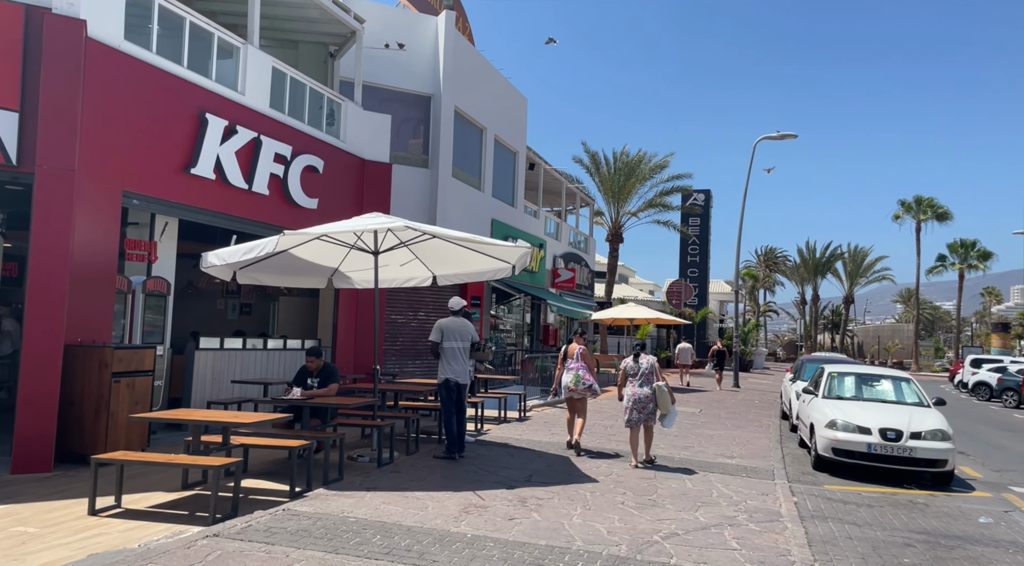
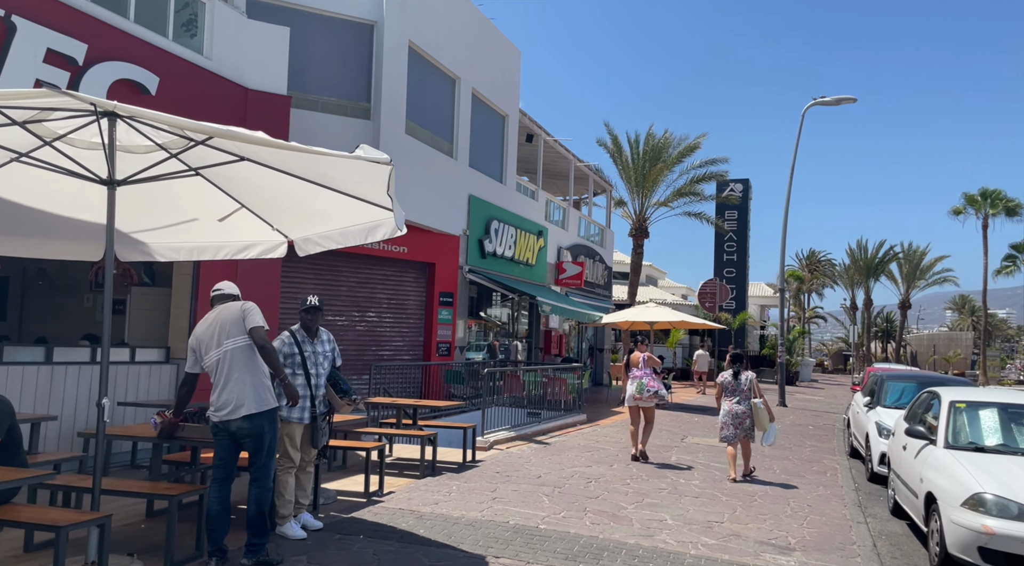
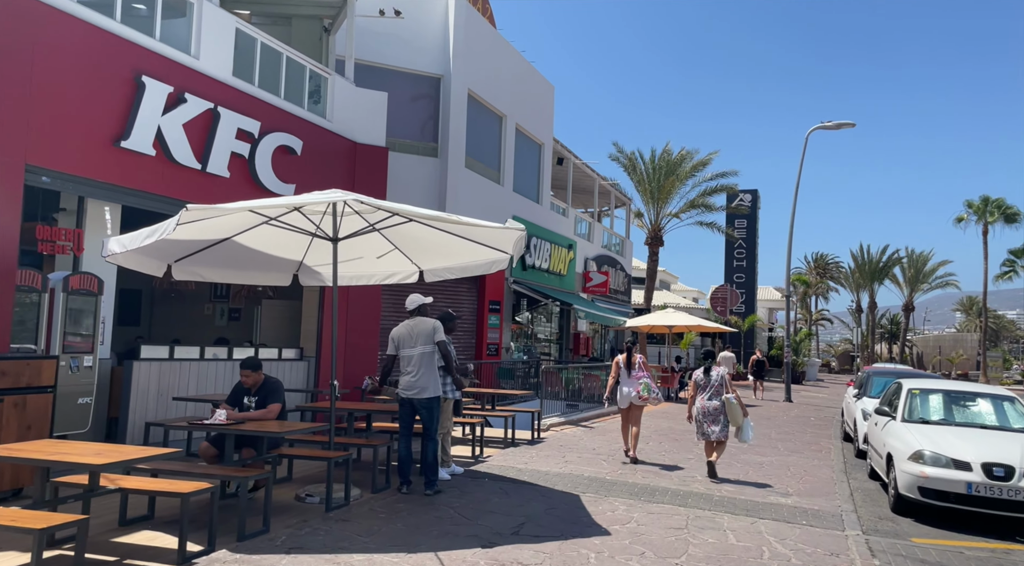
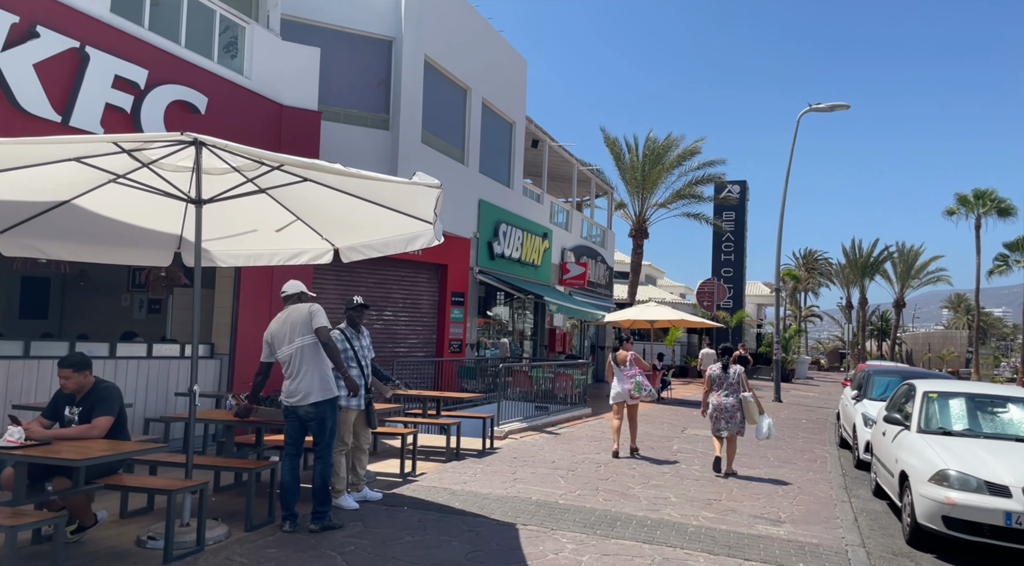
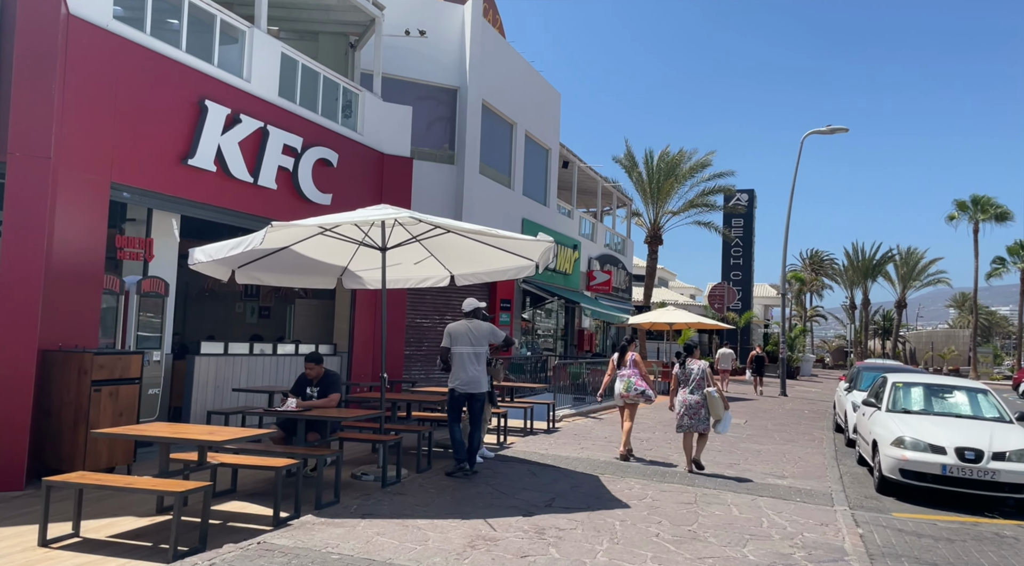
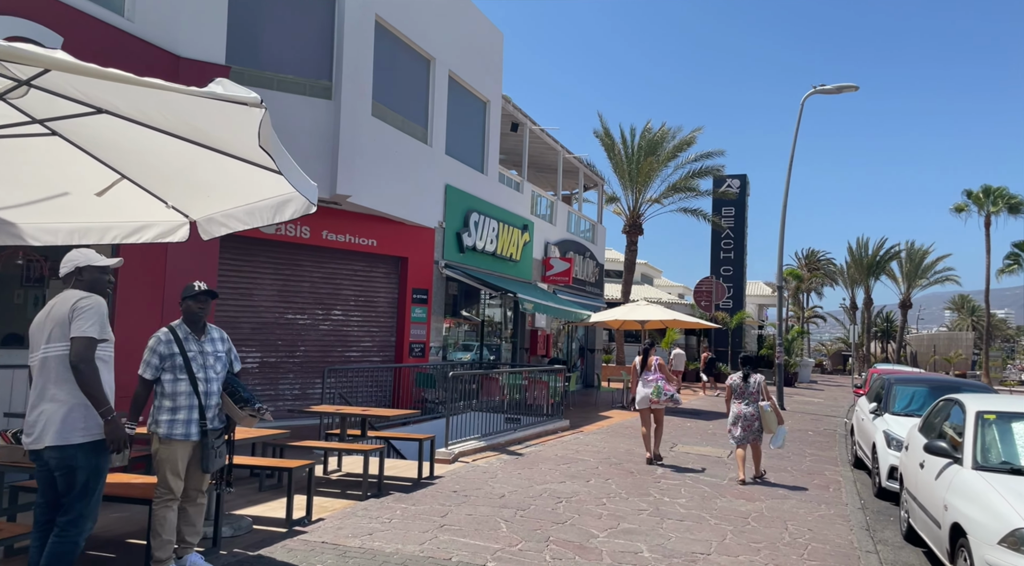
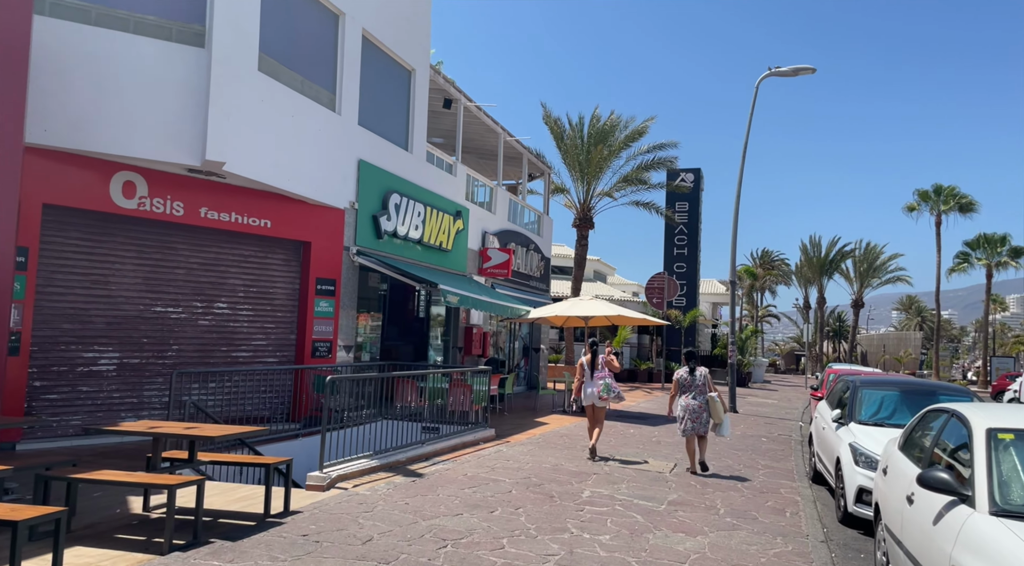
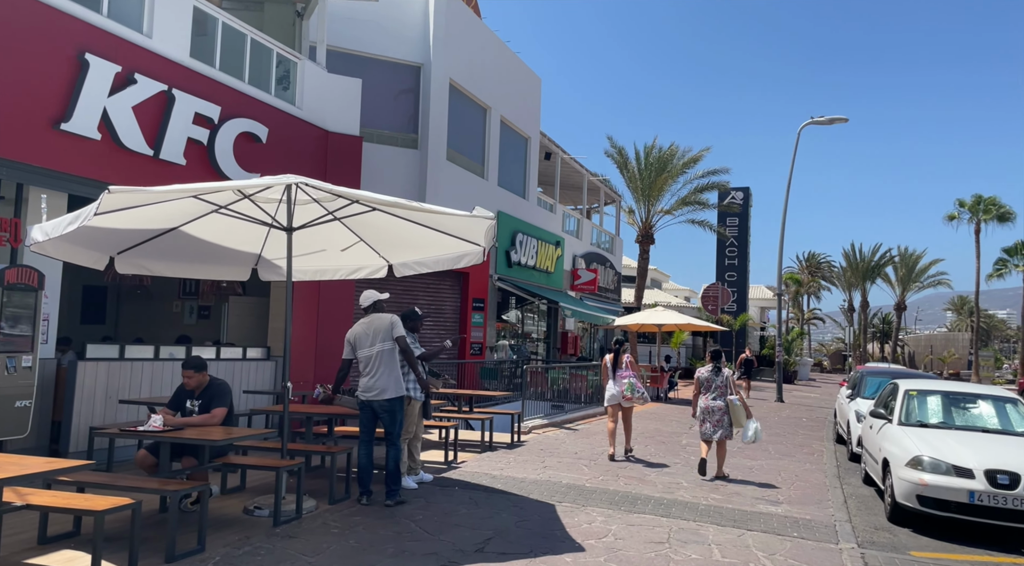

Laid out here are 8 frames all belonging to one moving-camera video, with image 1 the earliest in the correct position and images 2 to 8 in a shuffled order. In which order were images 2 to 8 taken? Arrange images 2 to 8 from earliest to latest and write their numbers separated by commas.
5, 3, 8, 4, 2, 6, 7
